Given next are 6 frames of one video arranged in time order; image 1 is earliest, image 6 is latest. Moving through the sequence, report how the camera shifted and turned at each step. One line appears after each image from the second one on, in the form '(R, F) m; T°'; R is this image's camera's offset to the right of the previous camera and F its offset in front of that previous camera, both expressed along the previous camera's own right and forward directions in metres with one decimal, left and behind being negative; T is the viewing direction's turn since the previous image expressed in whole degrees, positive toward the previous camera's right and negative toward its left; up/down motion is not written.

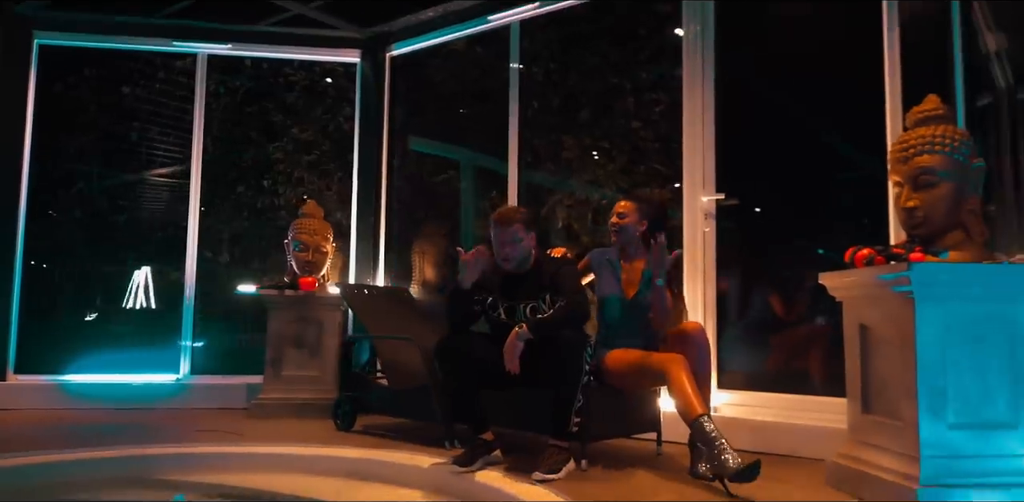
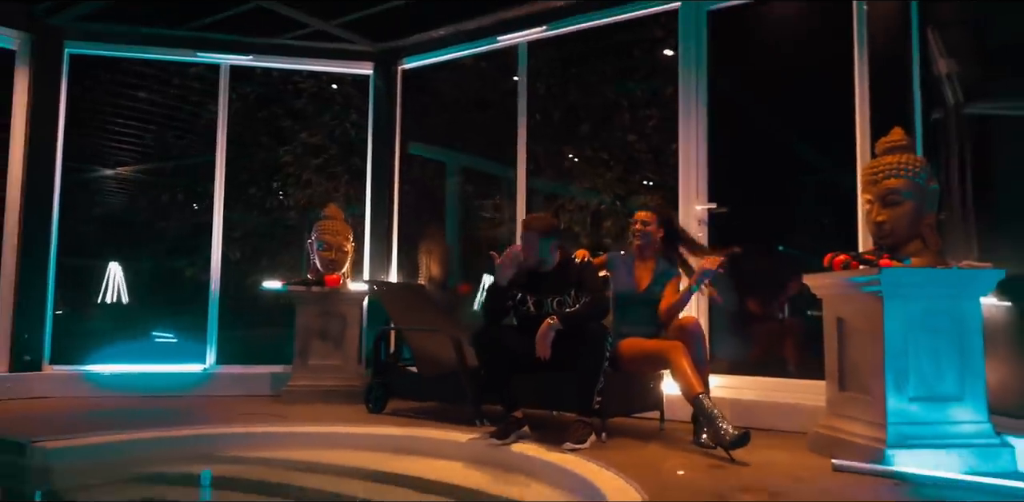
(-0.3, -0.4) m; +3°
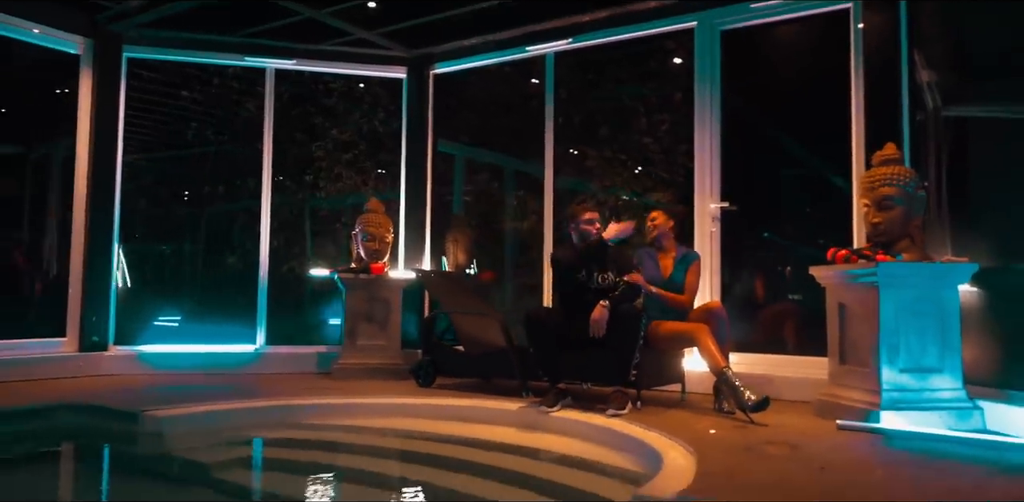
(-0.3, -0.5) m; +2°
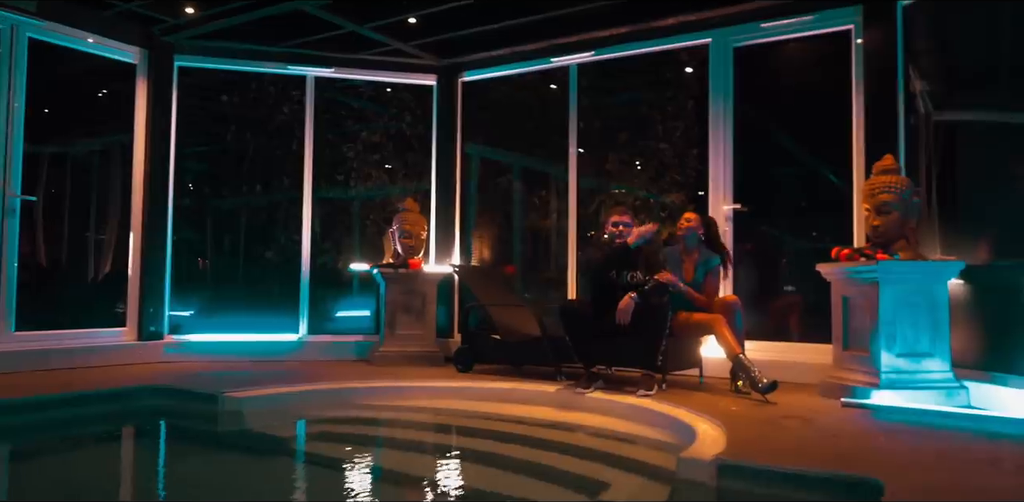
(-0.3, -0.4) m; +1°
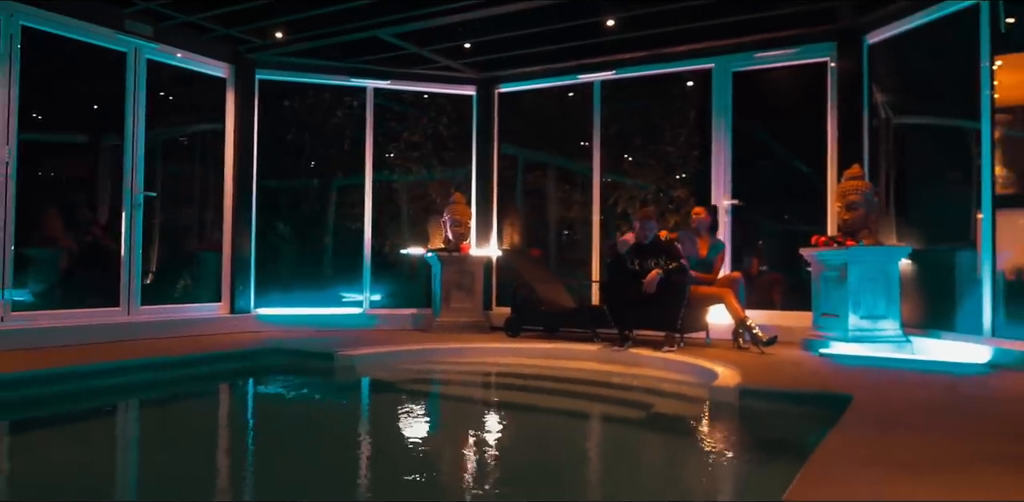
(-0.6, -1.1) m; +2°
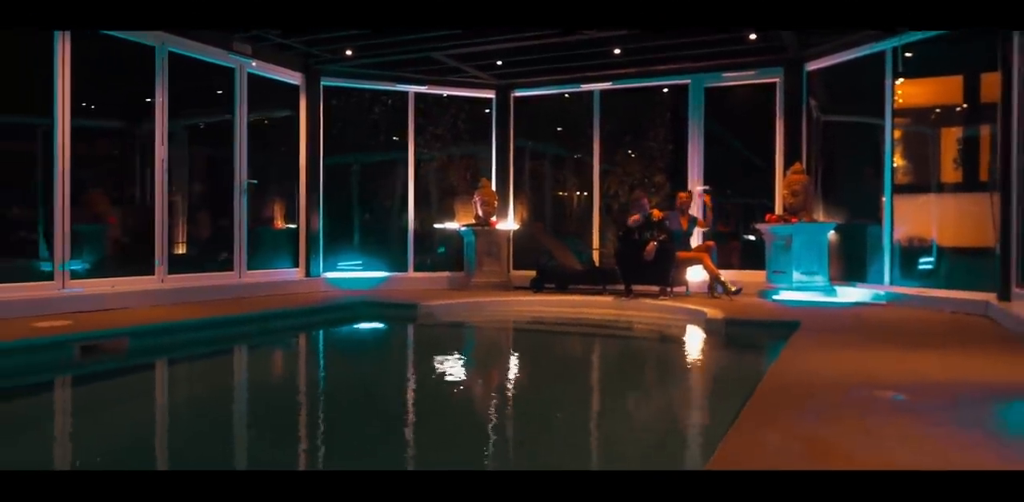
(-0.9, -1.6) m; +5°
